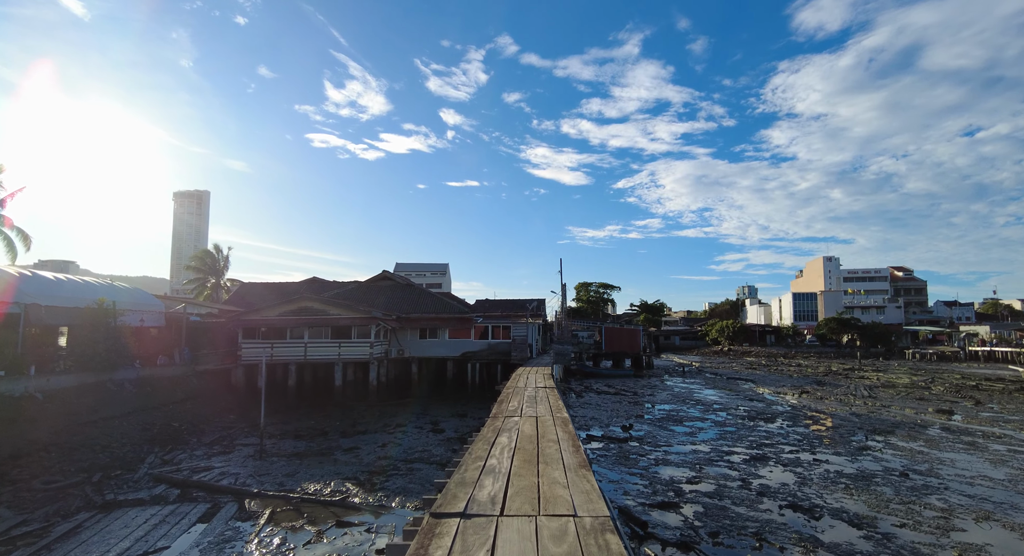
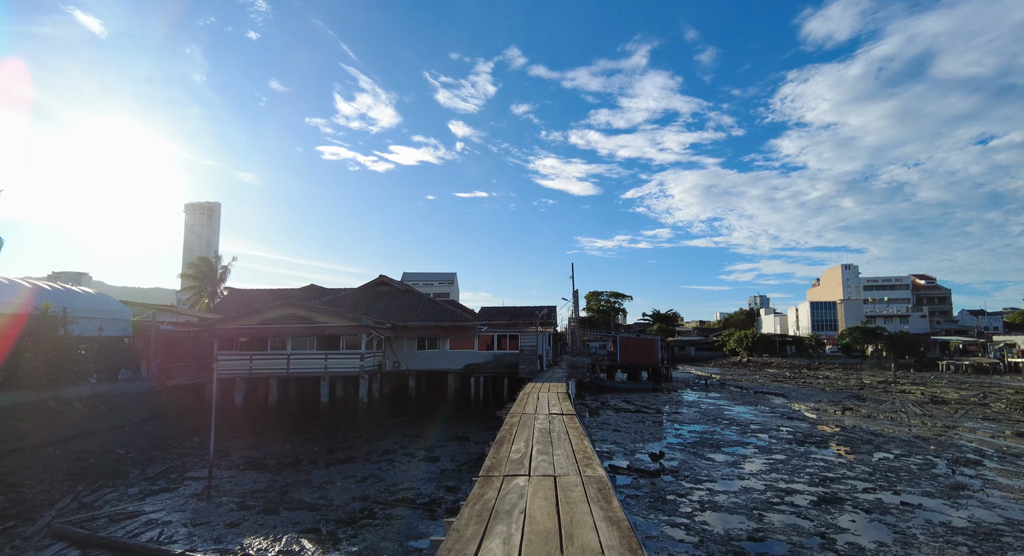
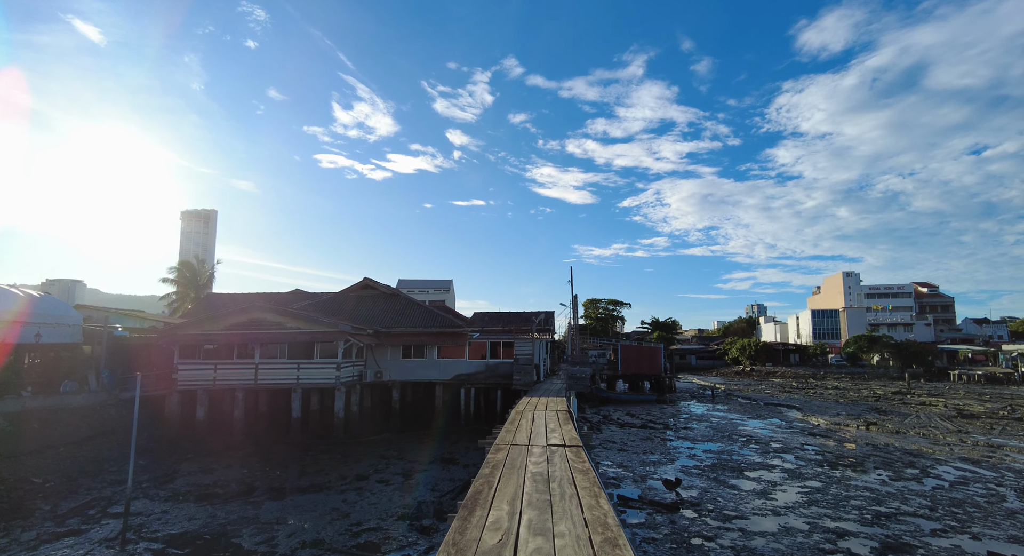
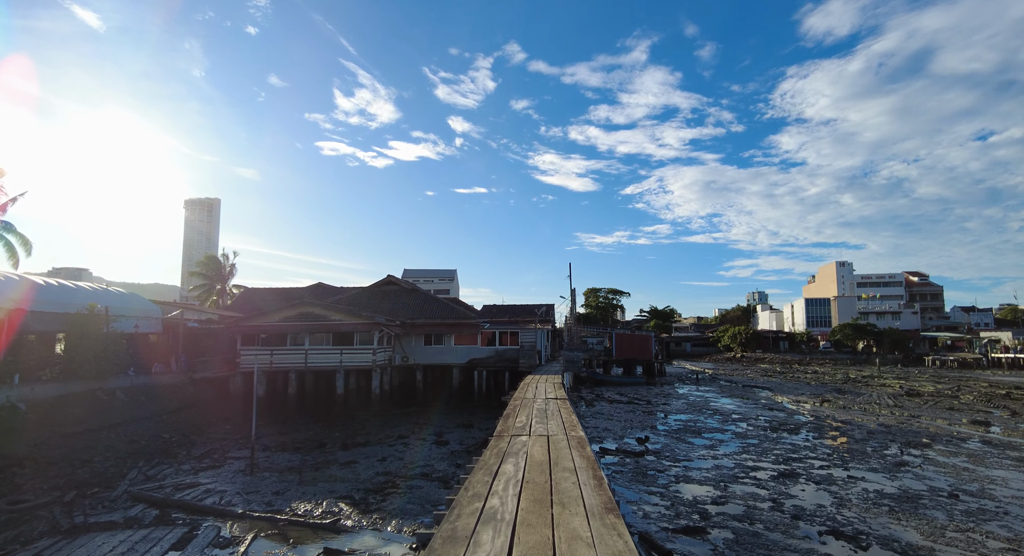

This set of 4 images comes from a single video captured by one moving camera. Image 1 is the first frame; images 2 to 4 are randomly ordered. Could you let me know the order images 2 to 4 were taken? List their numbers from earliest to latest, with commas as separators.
4, 2, 3
